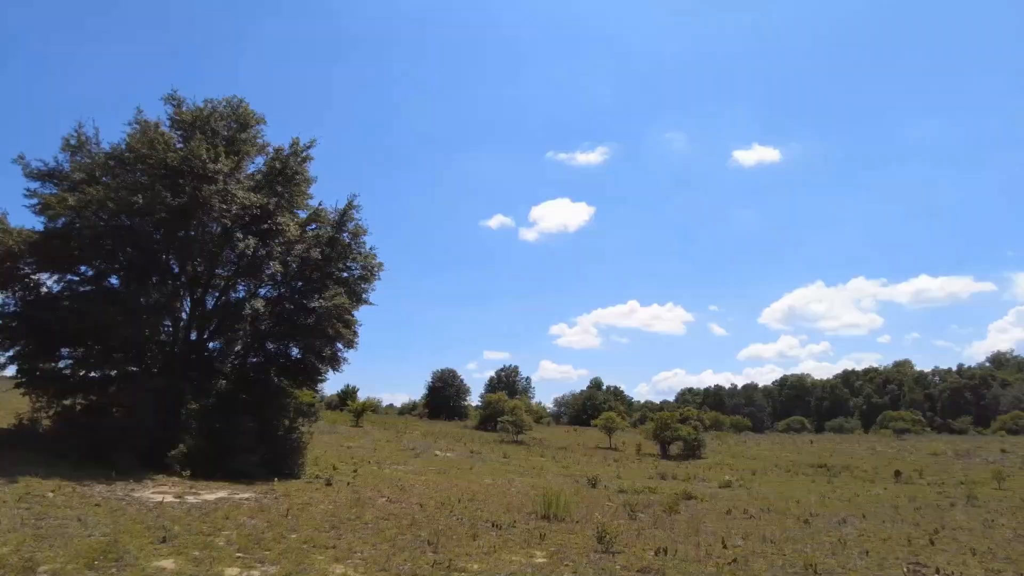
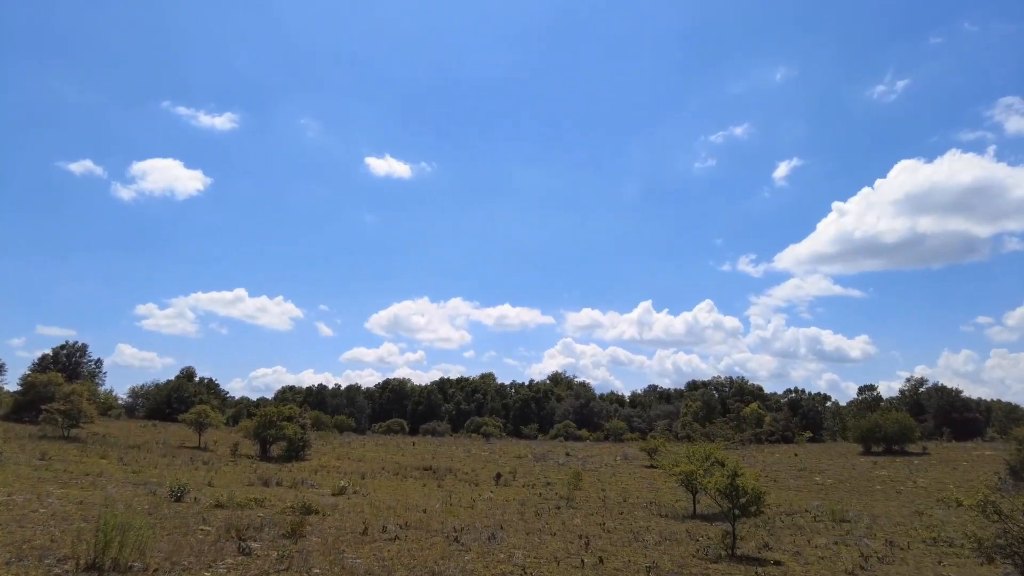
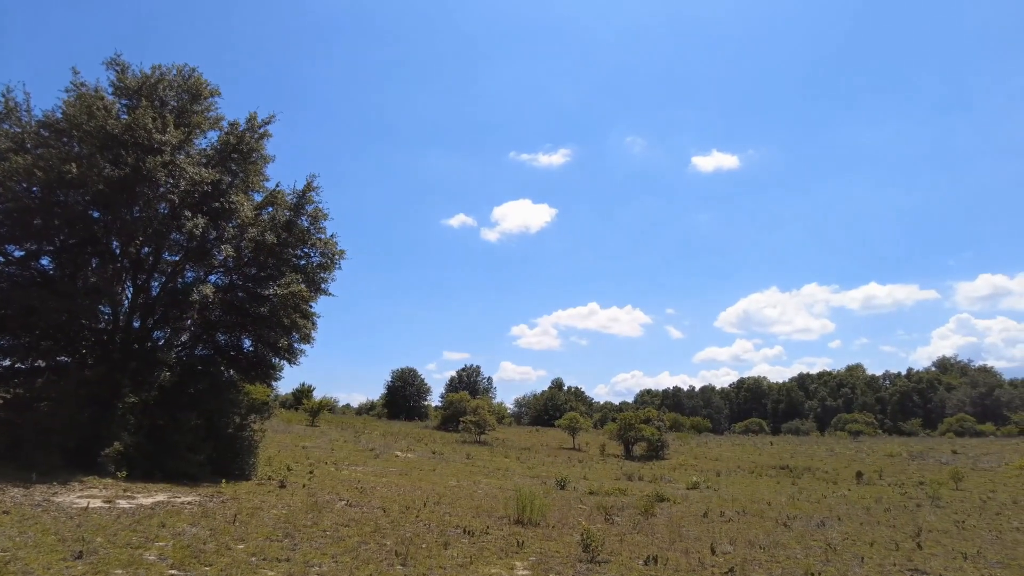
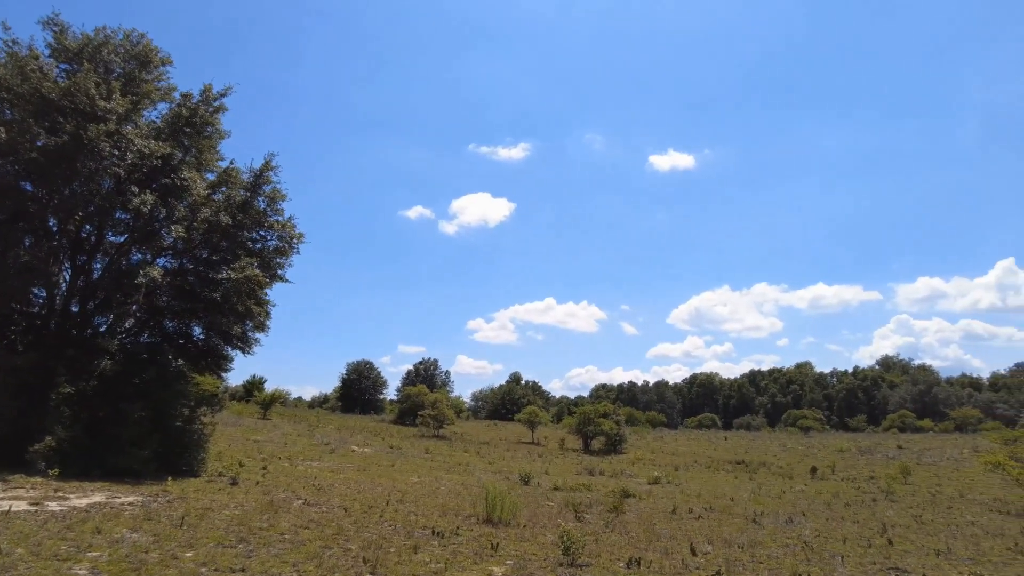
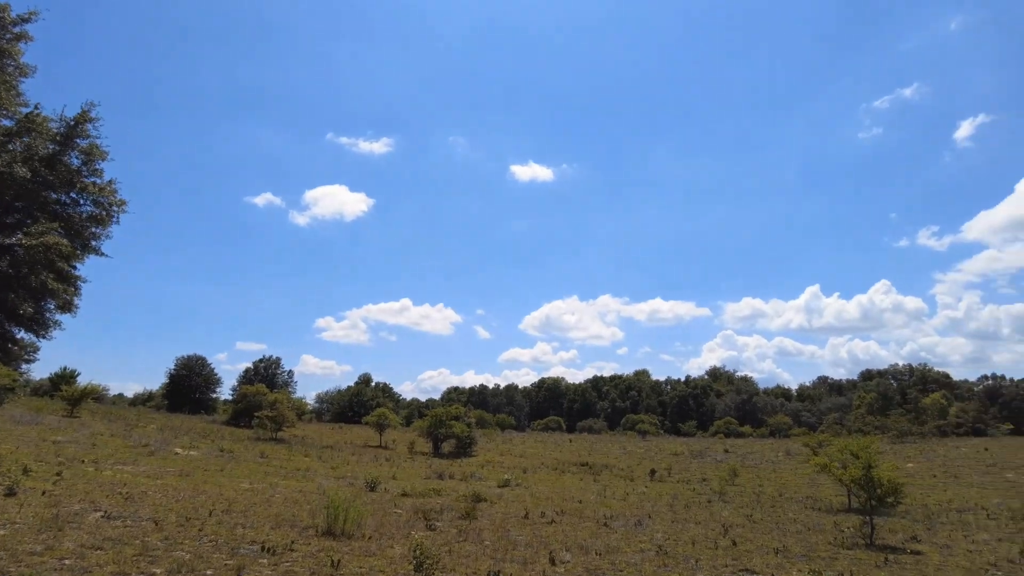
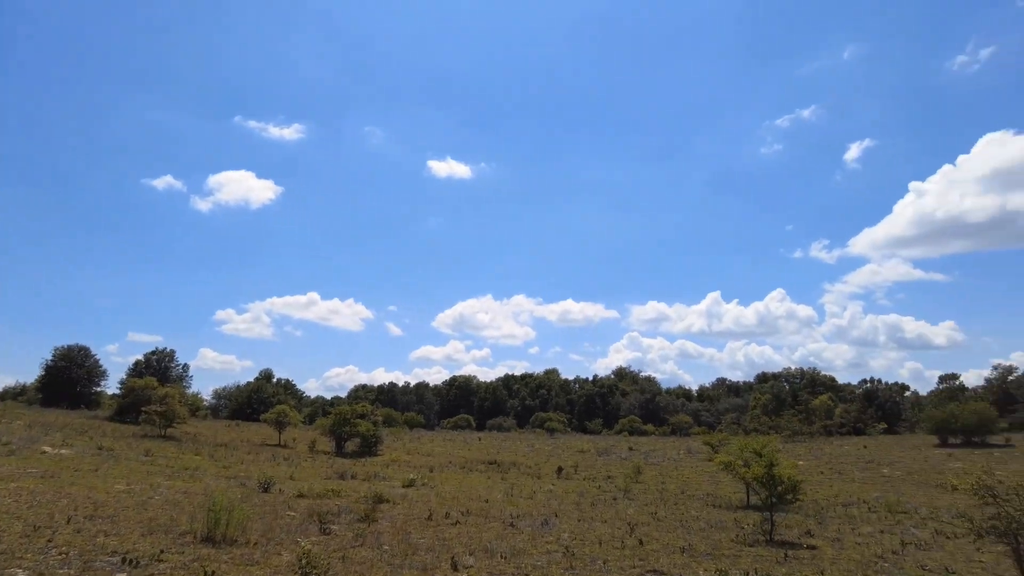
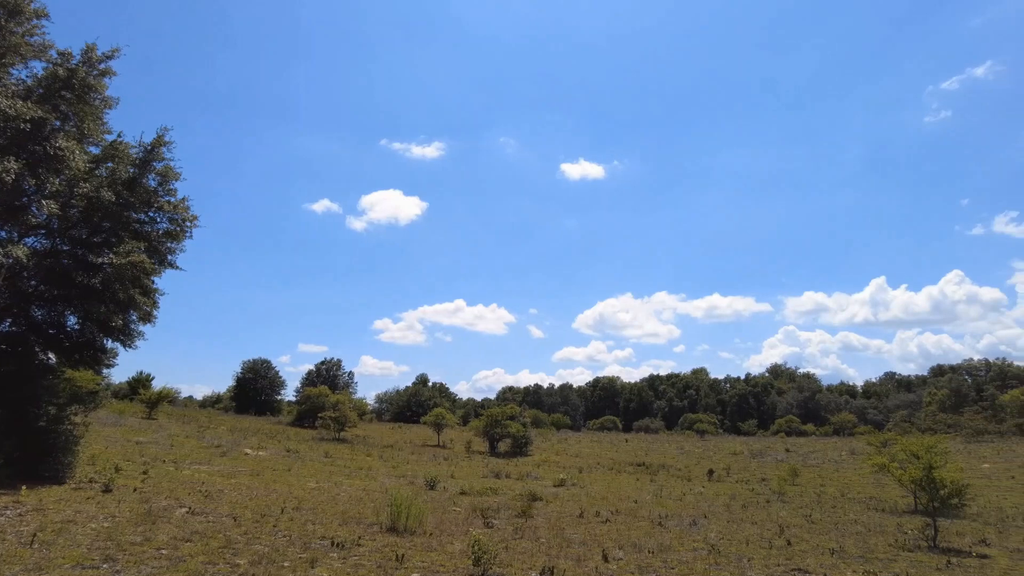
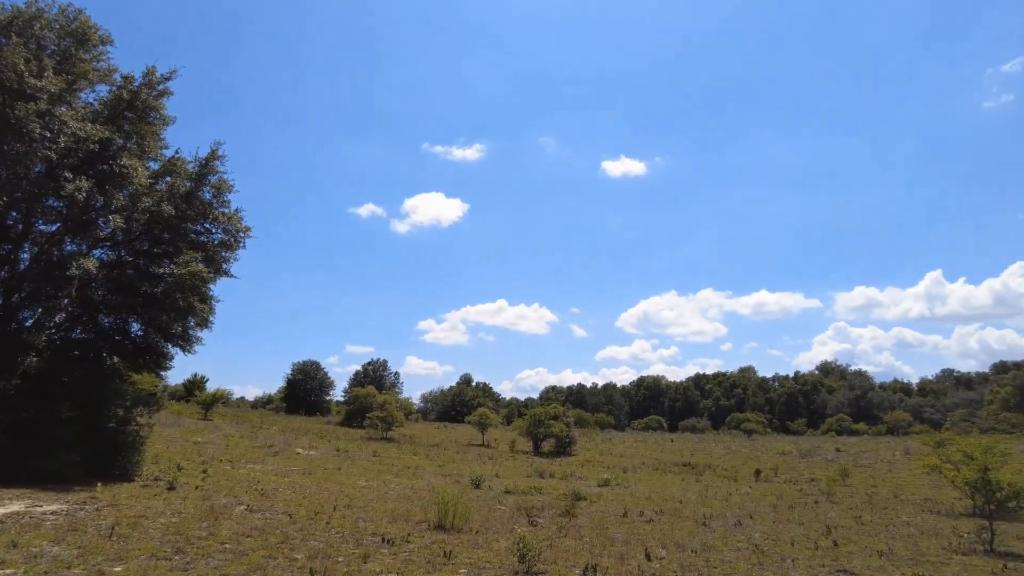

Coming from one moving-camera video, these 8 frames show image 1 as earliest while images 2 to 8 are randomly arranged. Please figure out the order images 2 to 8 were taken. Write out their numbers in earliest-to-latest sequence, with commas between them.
3, 4, 8, 7, 5, 6, 2
